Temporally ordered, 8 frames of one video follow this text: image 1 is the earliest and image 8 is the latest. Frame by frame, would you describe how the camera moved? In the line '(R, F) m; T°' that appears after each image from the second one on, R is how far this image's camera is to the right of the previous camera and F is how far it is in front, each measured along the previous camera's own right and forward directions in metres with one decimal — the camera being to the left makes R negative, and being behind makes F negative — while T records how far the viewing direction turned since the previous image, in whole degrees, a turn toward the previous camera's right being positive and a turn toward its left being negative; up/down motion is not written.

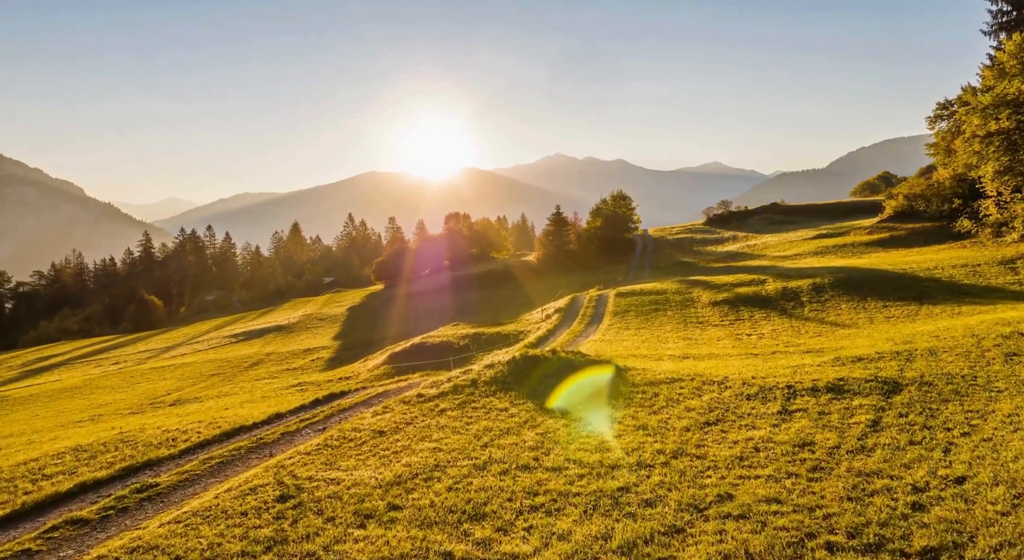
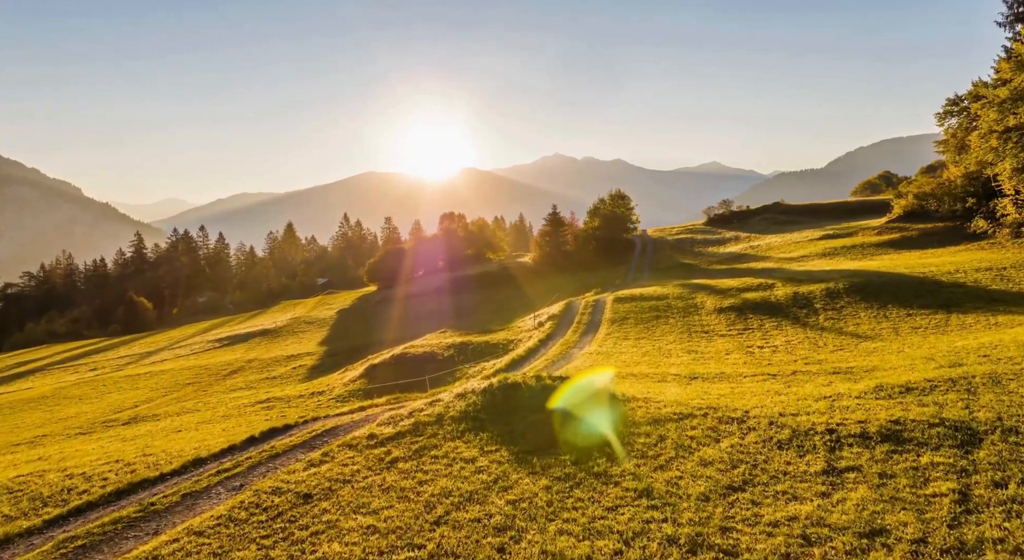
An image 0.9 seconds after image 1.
(+0.8, +5.0) m; 0°
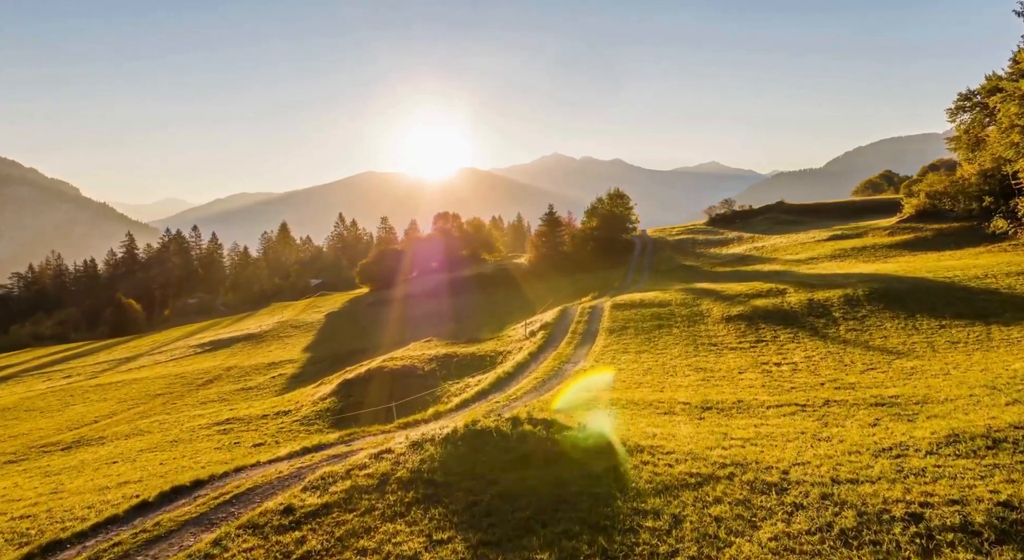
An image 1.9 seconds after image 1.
(+0.8, +5.5) m; 0°
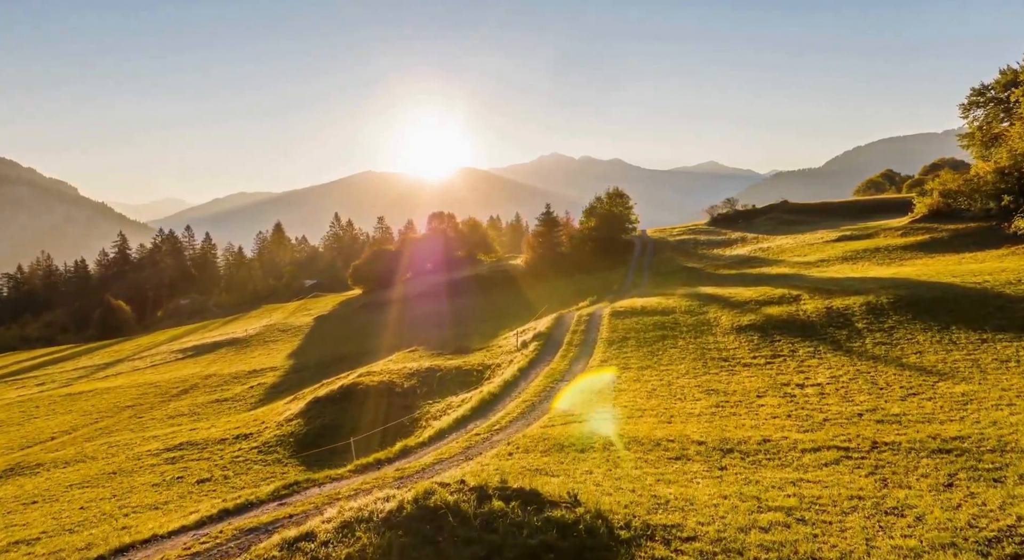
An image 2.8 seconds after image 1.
(+0.7, +5.3) m; 0°
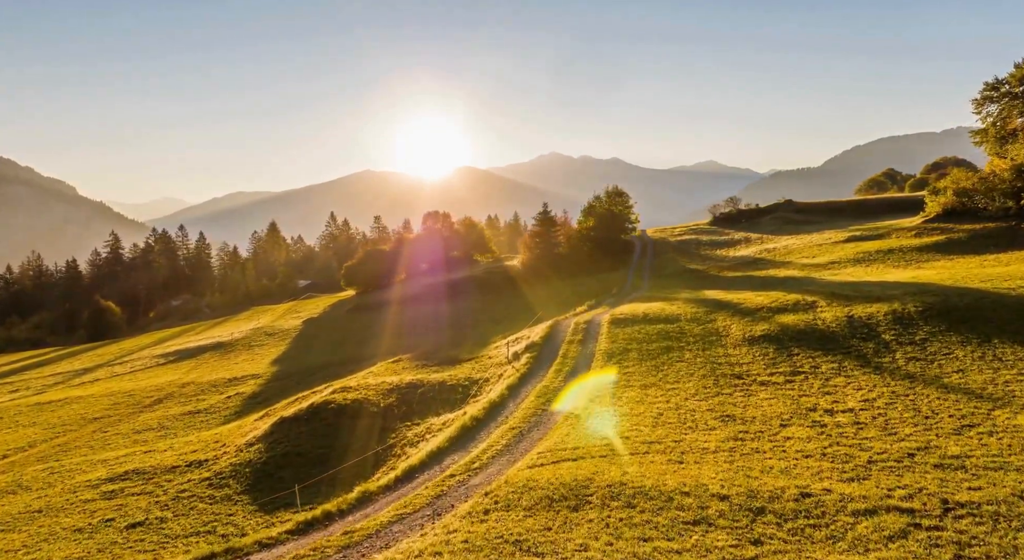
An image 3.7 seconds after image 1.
(+0.6, +4.9) m; 0°
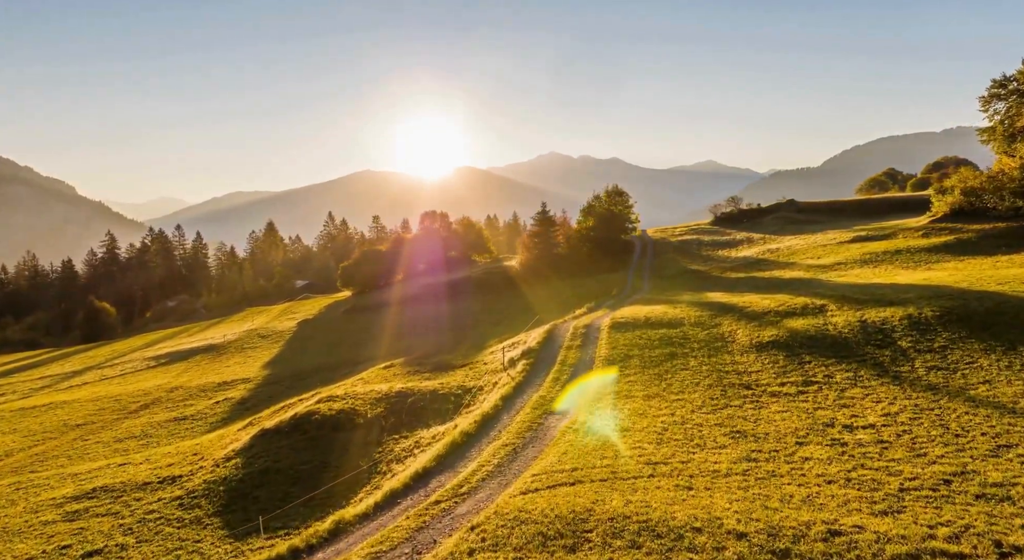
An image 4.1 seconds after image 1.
(+0.3, +2.4) m; 0°
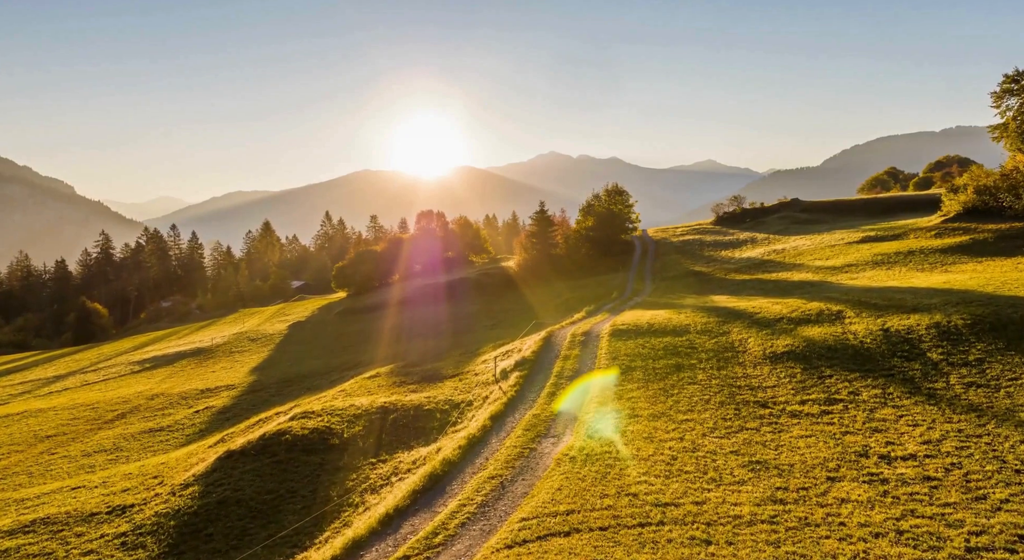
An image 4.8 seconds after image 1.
(+0.4, +3.8) m; 0°
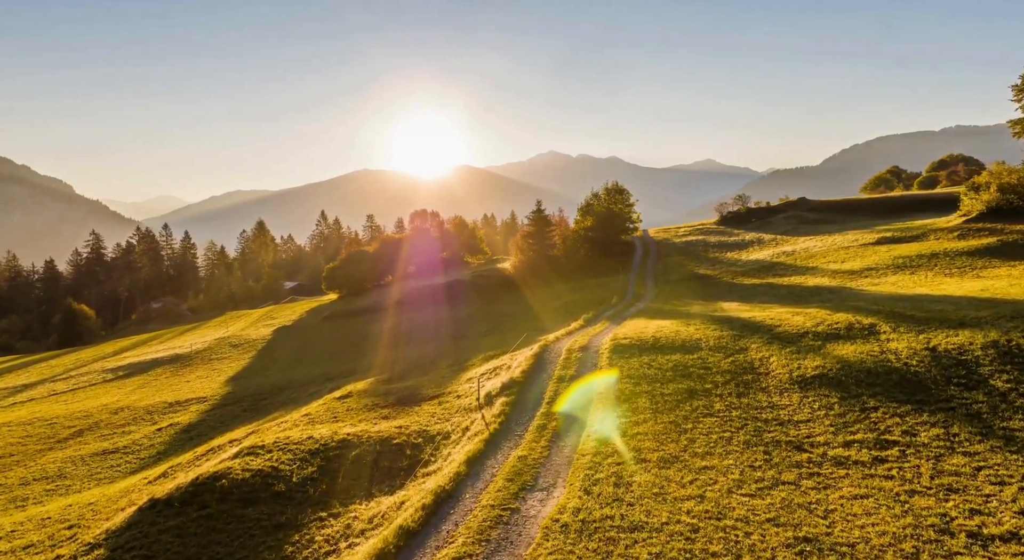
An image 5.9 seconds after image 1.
(+0.7, +6.2) m; 0°
